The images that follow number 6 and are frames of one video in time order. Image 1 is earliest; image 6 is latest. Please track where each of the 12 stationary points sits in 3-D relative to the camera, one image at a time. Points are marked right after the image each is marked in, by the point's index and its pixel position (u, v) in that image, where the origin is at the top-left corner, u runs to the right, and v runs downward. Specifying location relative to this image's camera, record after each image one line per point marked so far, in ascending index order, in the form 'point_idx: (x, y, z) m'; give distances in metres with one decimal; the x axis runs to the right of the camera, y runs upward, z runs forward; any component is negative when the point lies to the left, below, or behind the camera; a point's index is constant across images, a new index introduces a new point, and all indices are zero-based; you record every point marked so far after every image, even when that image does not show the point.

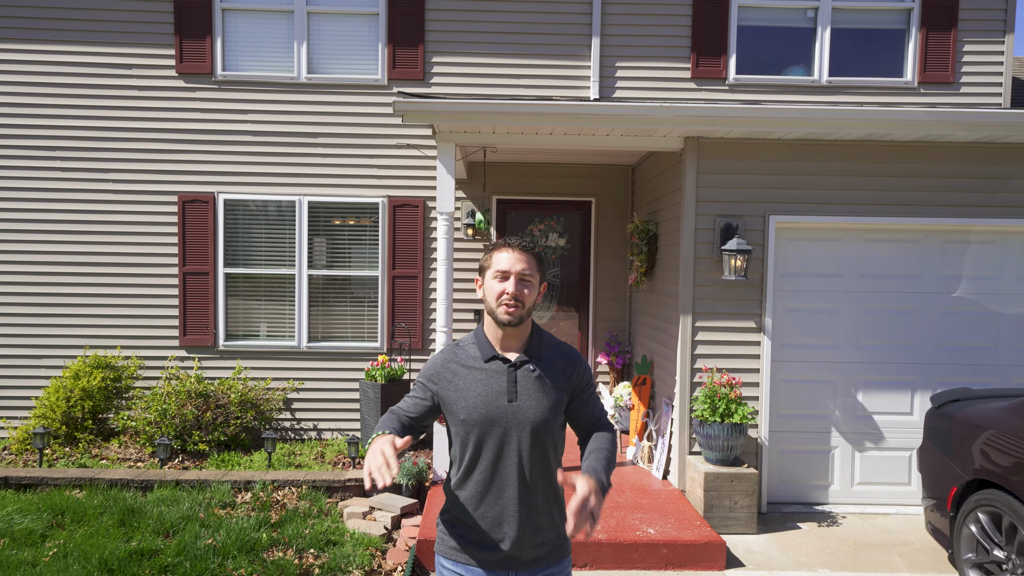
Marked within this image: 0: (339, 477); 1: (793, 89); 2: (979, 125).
0: (-1.3, -1.4, +5.0) m
1: (+2.8, +2.0, +6.6) m
2: (+3.3, +1.2, +4.7) m
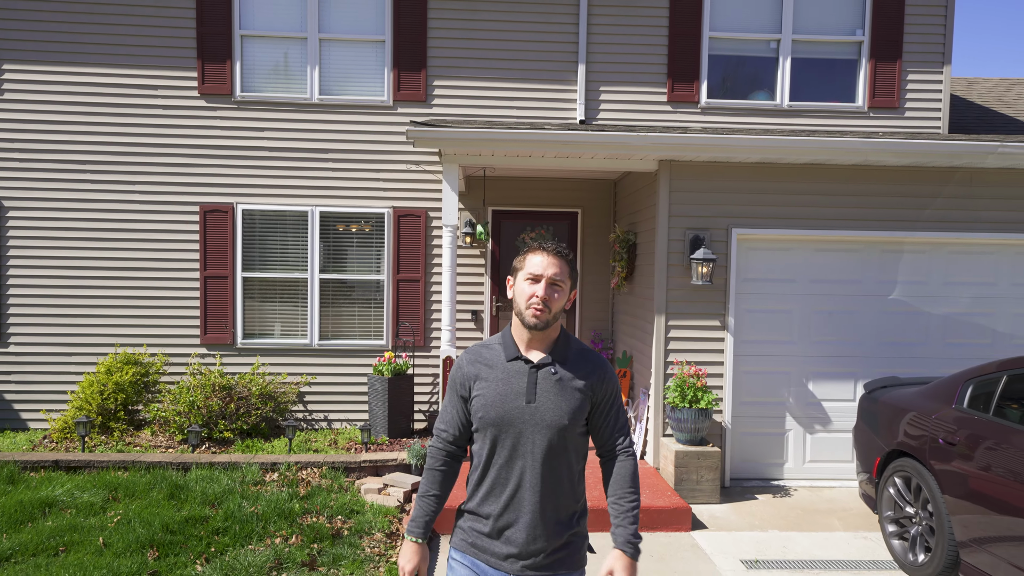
0: (-1.3, -1.5, +5.6) m
1: (+2.7, +2.0, +7.4) m
2: (+3.3, +1.1, +5.5) m
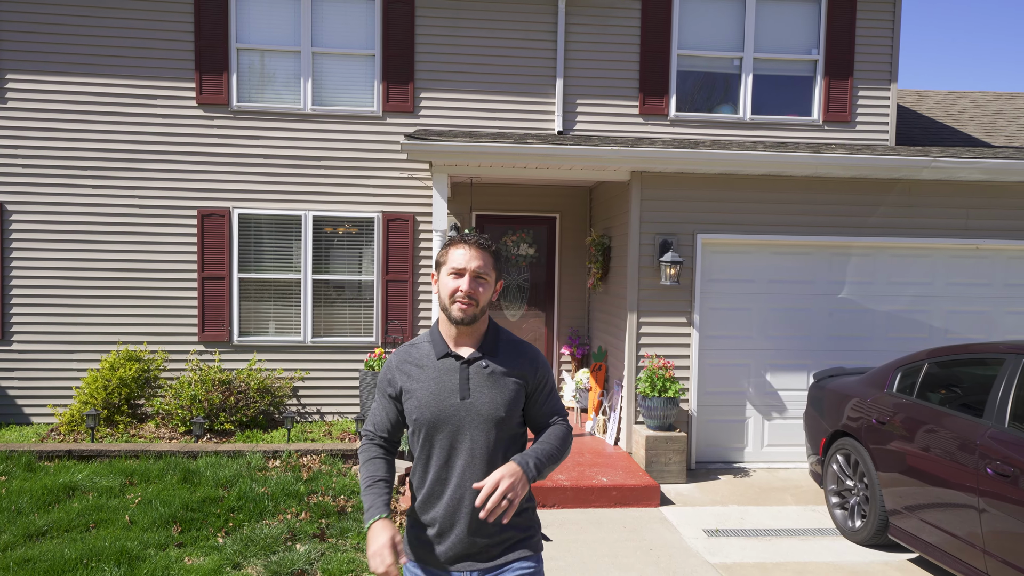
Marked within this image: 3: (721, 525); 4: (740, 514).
0: (-1.5, -1.5, +6.1) m
1: (+2.5, +2.0, +8.0) m
2: (+3.2, +1.1, +6.1) m
3: (+1.6, -1.8, +5.1) m
4: (+1.8, -1.8, +5.3) m
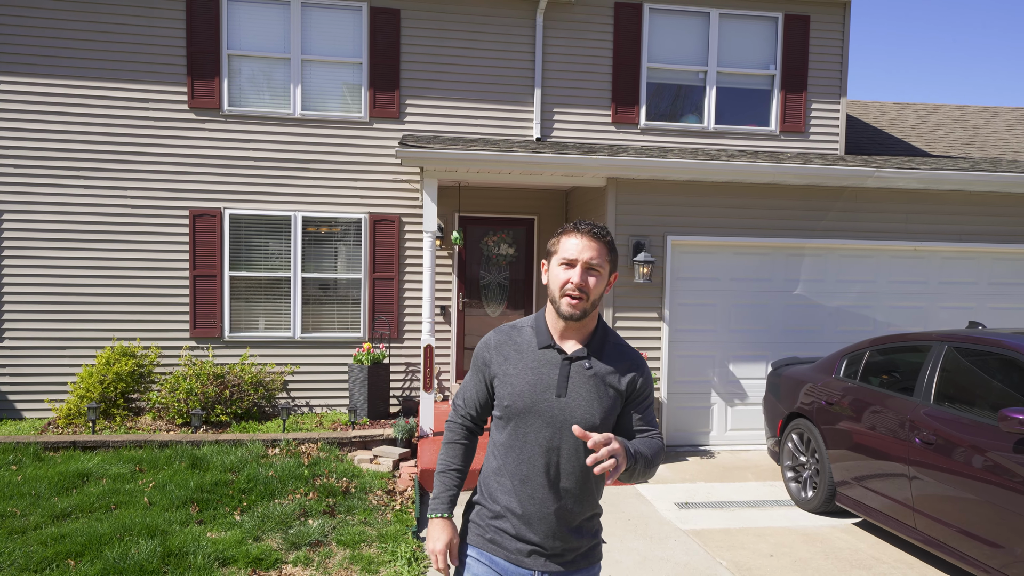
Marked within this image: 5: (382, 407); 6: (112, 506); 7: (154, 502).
0: (-1.6, -1.4, +6.4) m
1: (+2.3, +2.0, +8.5) m
2: (+3.0, +1.2, +6.7) m
3: (+1.5, -1.8, +5.7) m
4: (+1.7, -1.8, +5.9) m
5: (-1.5, -1.4, +7.6) m
6: (-2.9, -1.6, +4.7) m
7: (-2.6, -1.5, +4.8) m
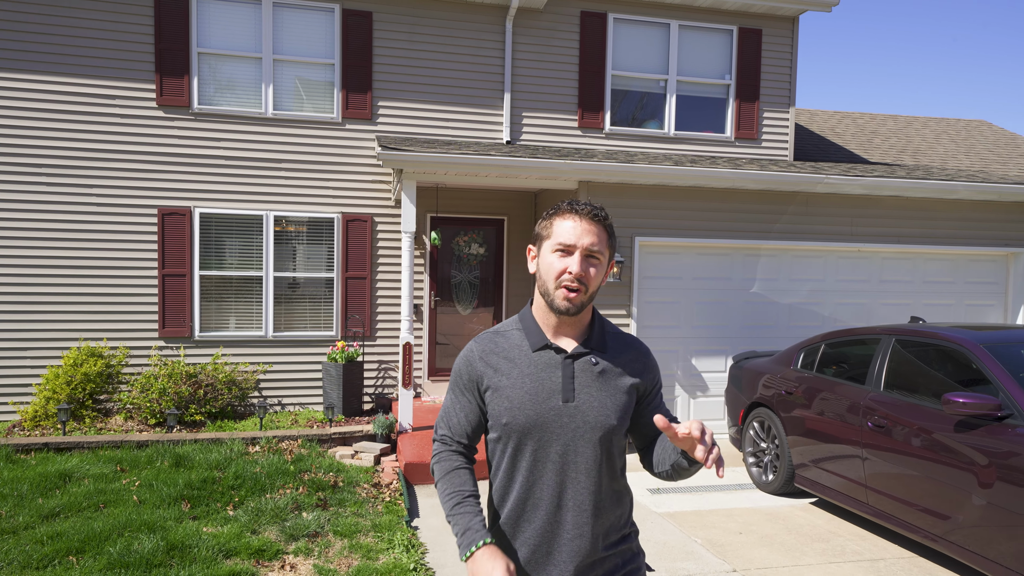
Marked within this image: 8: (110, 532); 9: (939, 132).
0: (-1.8, -1.4, +6.5) m
1: (+1.9, +2.0, +8.9) m
2: (+2.7, +1.2, +7.2) m
3: (+1.3, -1.8, +6.0) m
4: (+1.5, -1.8, +6.2) m
5: (-1.8, -1.4, +7.7) m
6: (-2.9, -1.6, +4.7) m
7: (-2.7, -1.5, +4.8) m
8: (-2.6, -1.5, +4.2) m
9: (+8.0, +2.9, +12.4) m
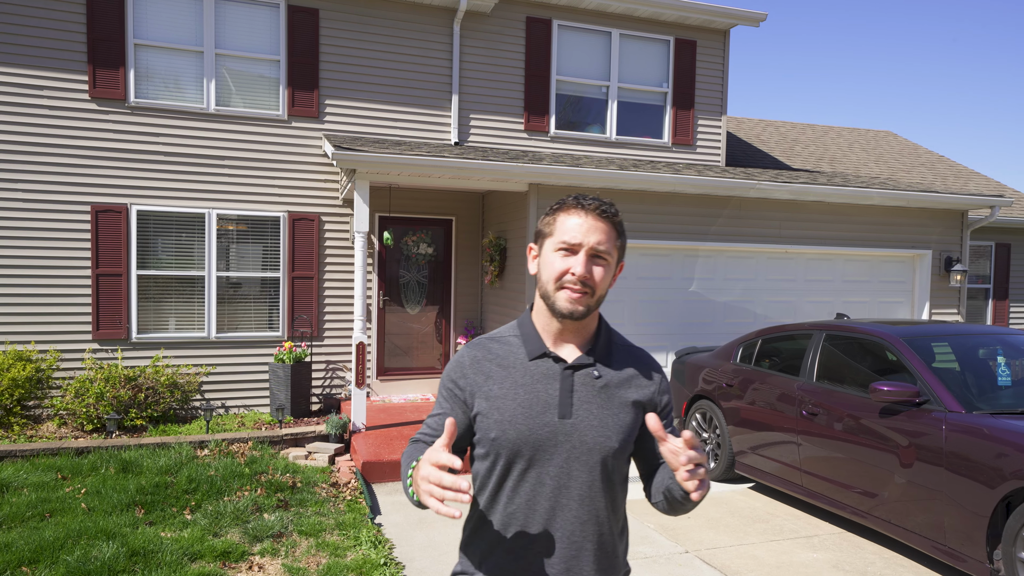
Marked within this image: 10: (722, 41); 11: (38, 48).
0: (-2.3, -1.4, +6.5) m
1: (+1.1, +2.0, +9.2) m
2: (+2.2, +1.2, +7.6) m
3: (+0.9, -1.8, +6.3) m
4: (+1.1, -1.8, +6.5) m
5: (-2.4, -1.4, +7.7) m
6: (-3.2, -1.6, +4.6) m
7: (-2.9, -1.5, +4.7) m
8: (-2.8, -1.6, +4.1) m
9: (+6.9, +3.0, +13.4) m
10: (+3.1, +3.7, +9.8) m
11: (-5.1, +2.6, +7.2) m
